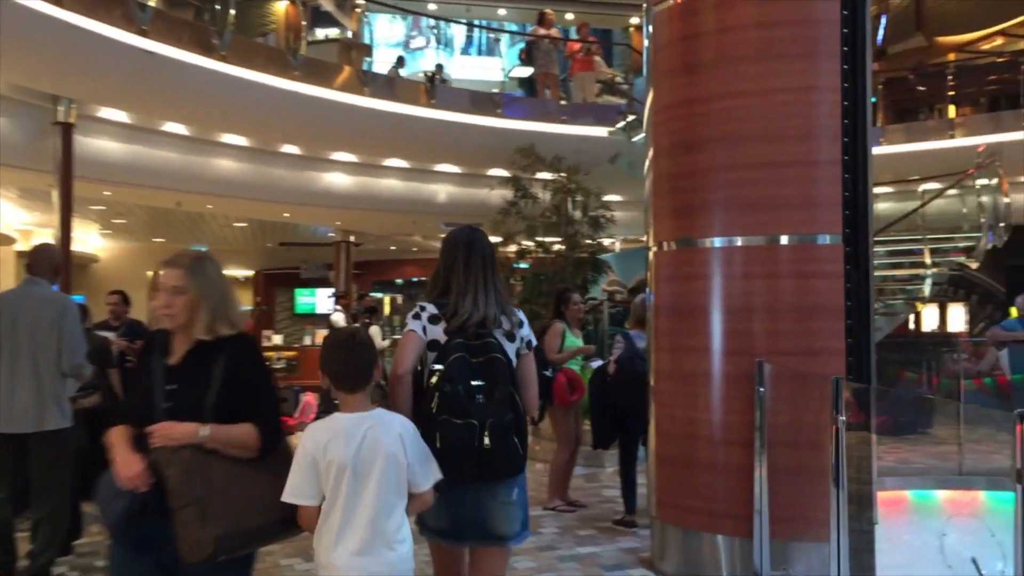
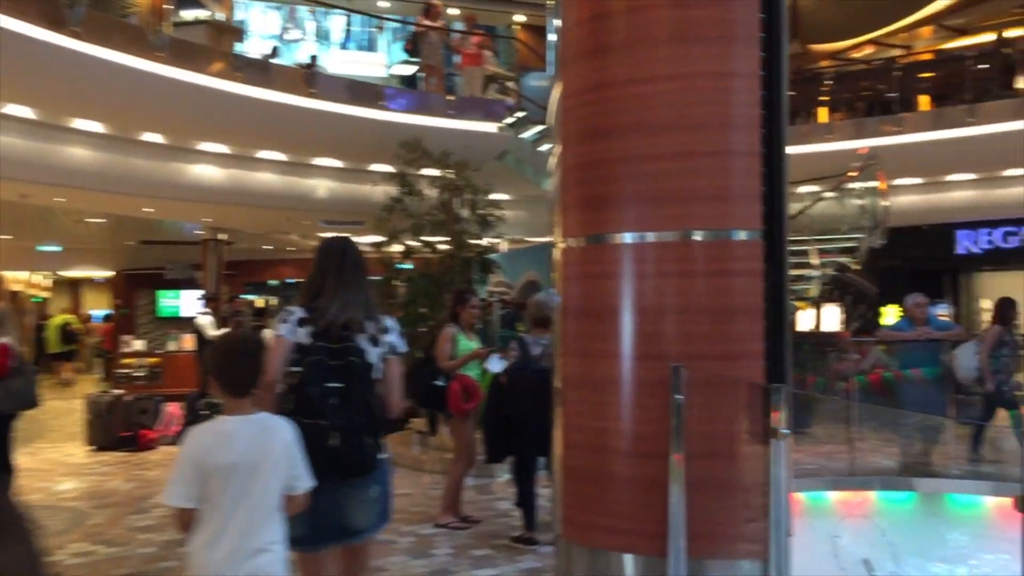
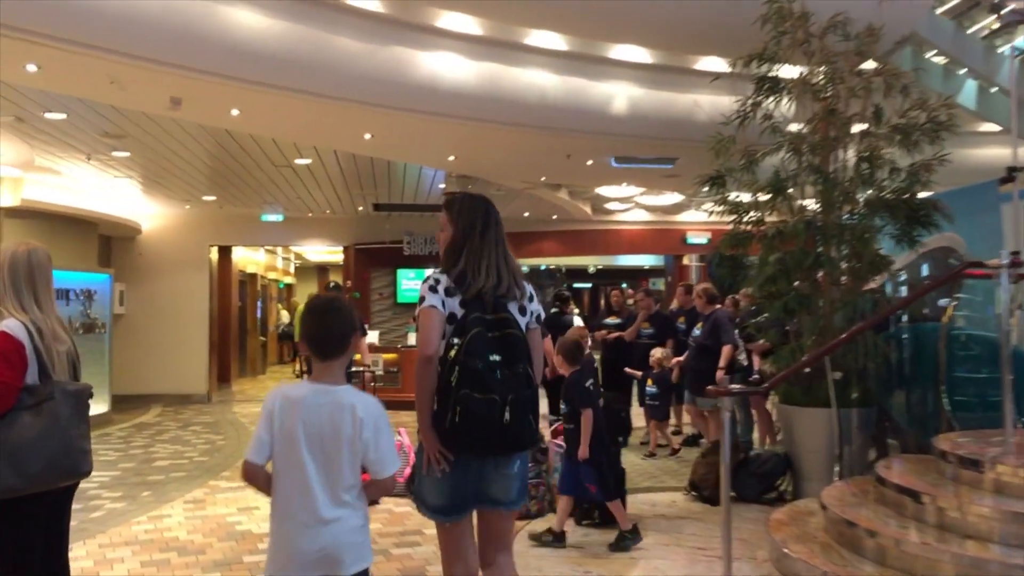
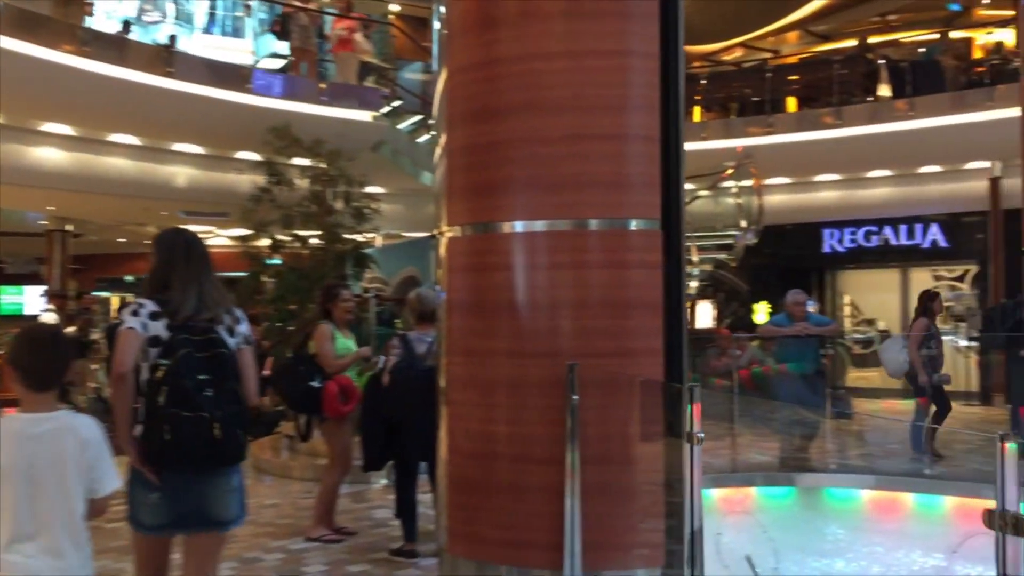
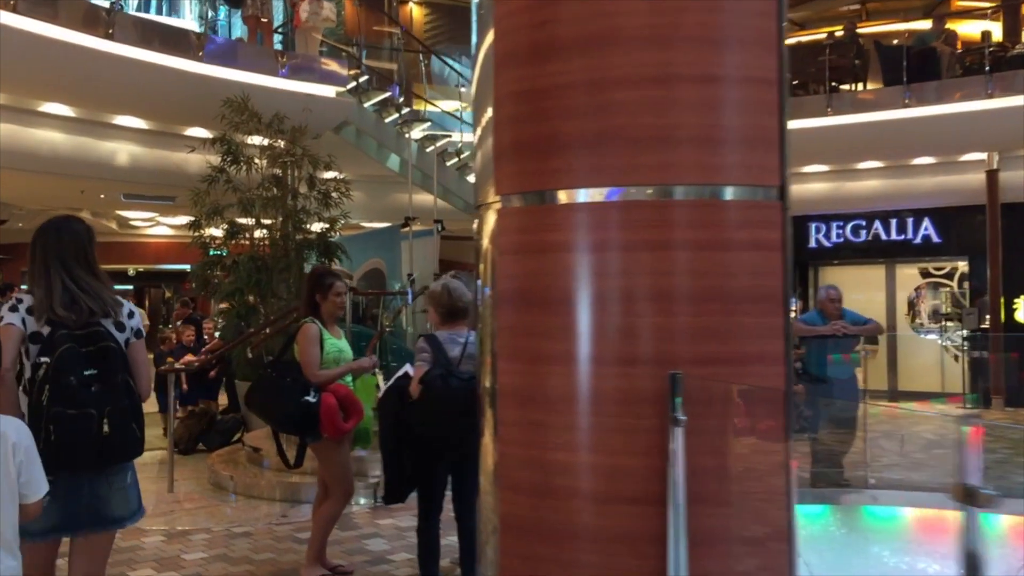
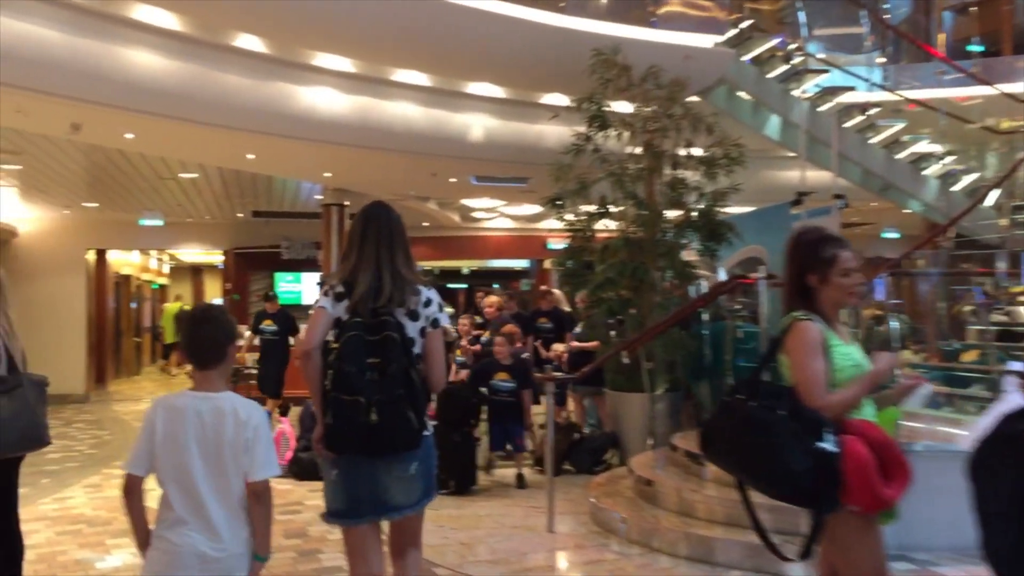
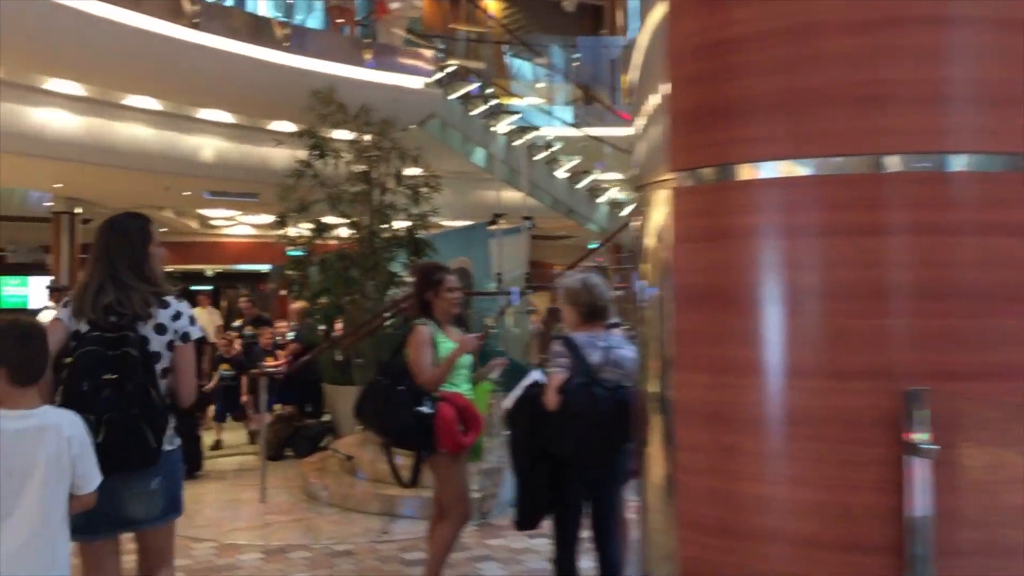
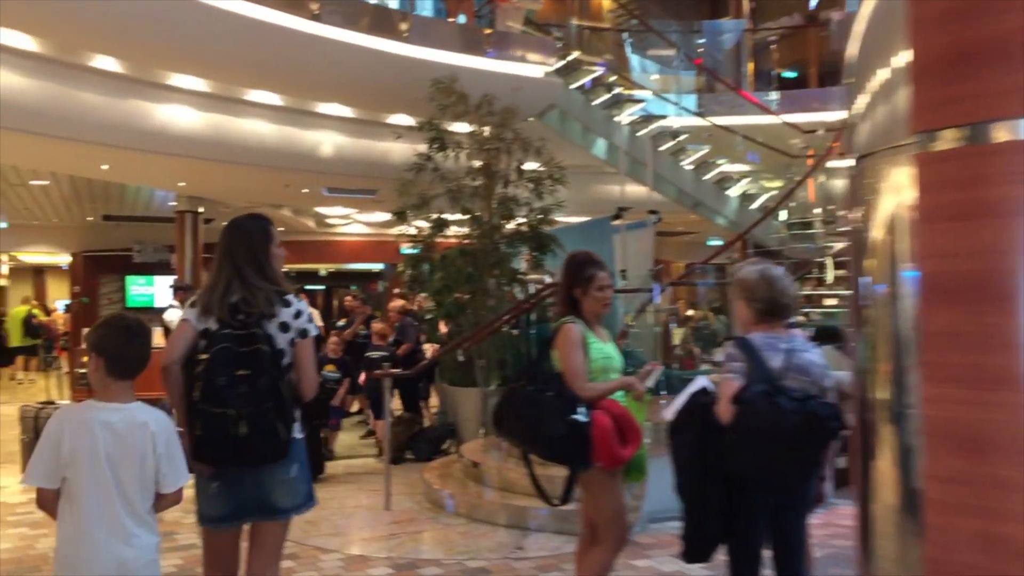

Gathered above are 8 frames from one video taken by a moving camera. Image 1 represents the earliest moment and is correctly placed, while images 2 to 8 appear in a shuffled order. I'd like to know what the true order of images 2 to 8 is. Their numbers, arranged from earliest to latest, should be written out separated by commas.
2, 4, 5, 7, 8, 6, 3
